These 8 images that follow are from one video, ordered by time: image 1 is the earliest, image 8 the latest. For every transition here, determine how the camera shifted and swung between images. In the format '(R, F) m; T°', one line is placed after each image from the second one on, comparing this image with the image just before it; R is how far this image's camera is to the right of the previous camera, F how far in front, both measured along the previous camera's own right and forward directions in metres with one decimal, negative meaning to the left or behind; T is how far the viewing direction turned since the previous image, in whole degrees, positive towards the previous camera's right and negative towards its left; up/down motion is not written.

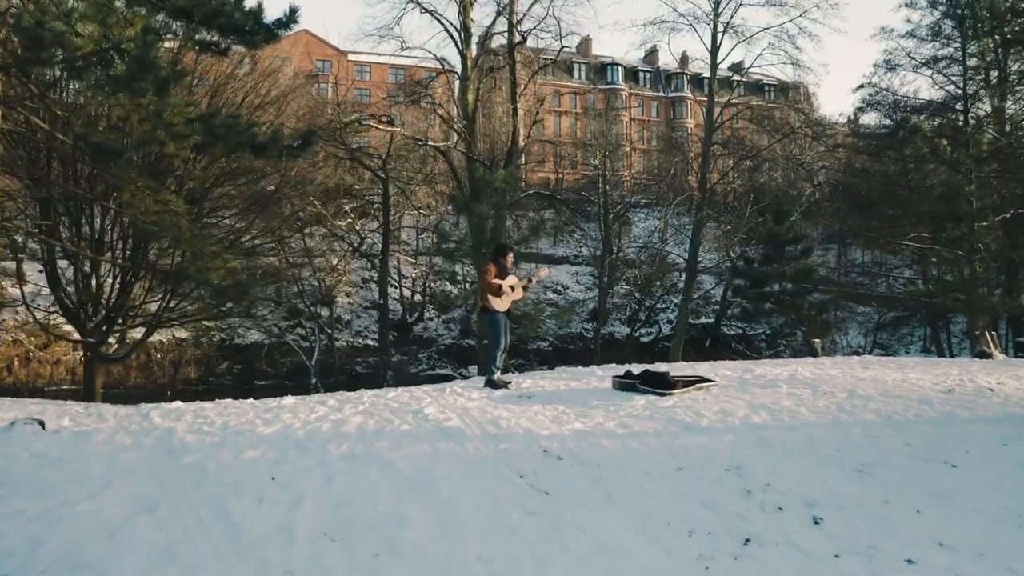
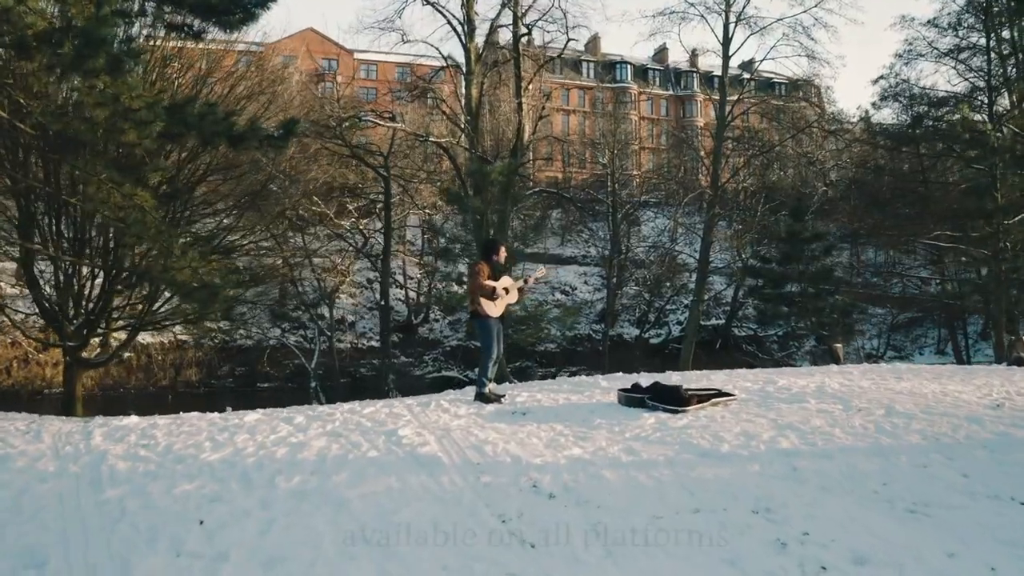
(+0.1, +0.6) m; -1°
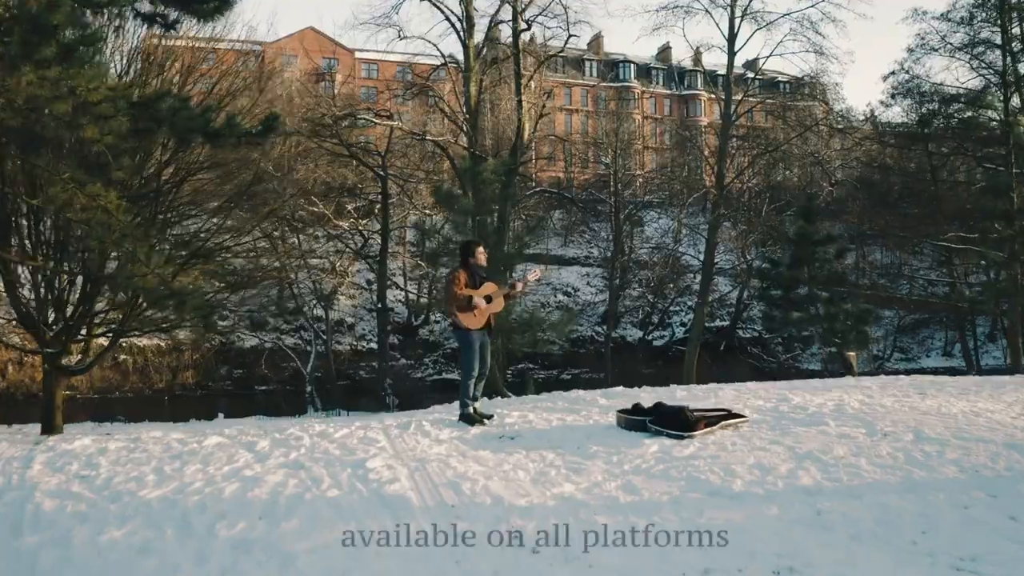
(+0.1, +0.5) m; 0°
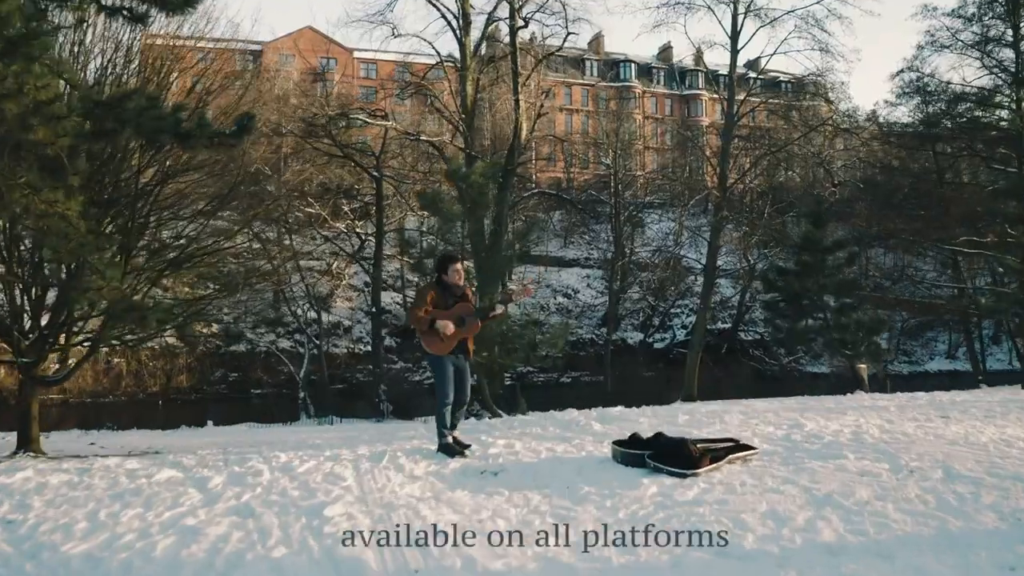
(+0.1, +0.4) m; 0°
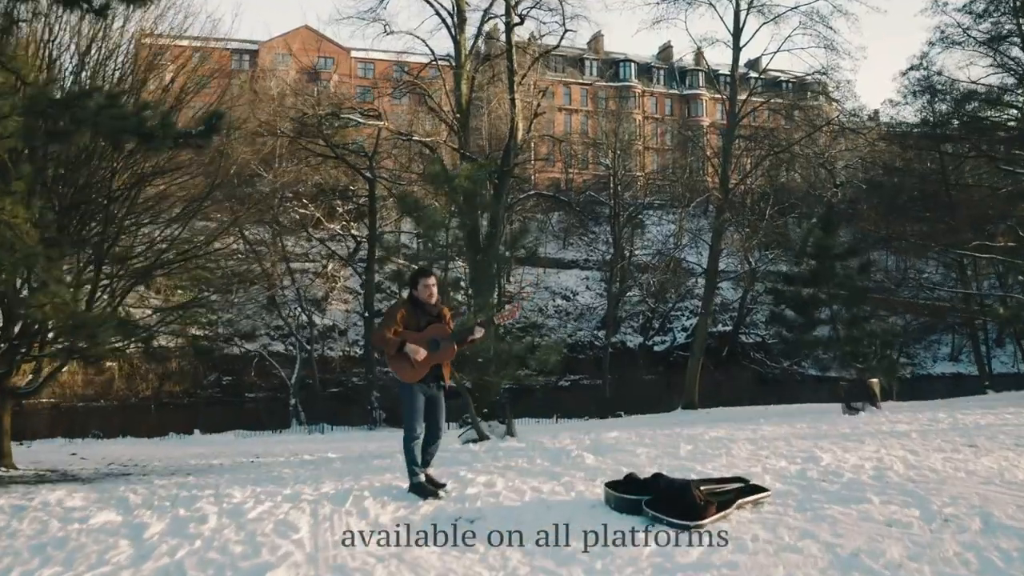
(+0.1, +0.5) m; 0°
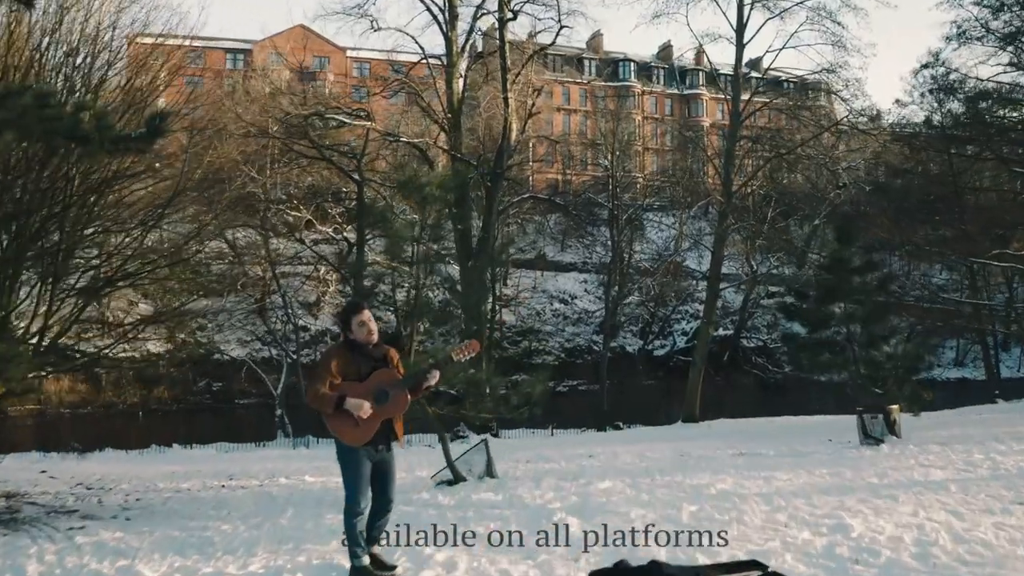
(+0.1, +0.7) m; 0°
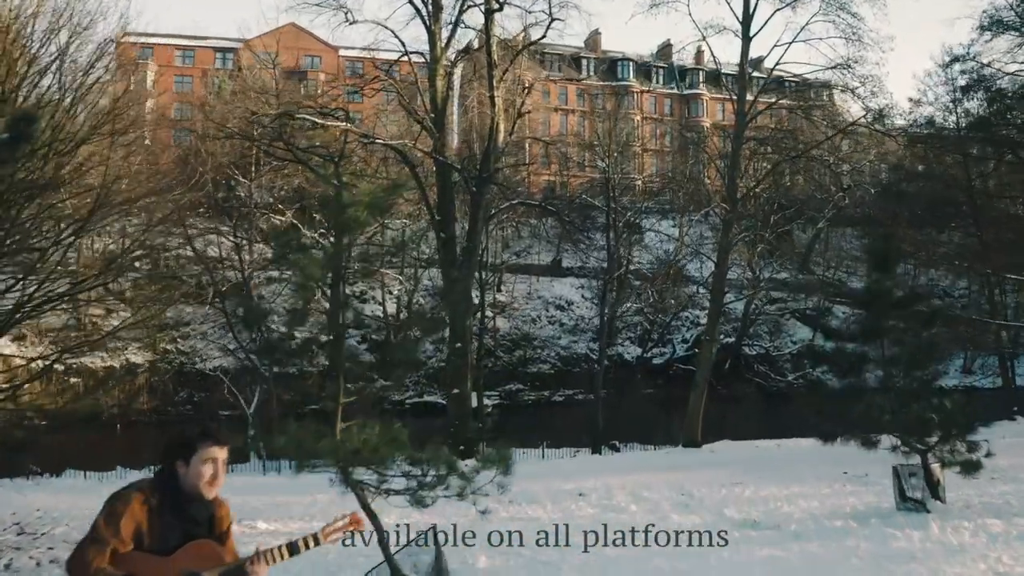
(+0.2, +1.1) m; 0°
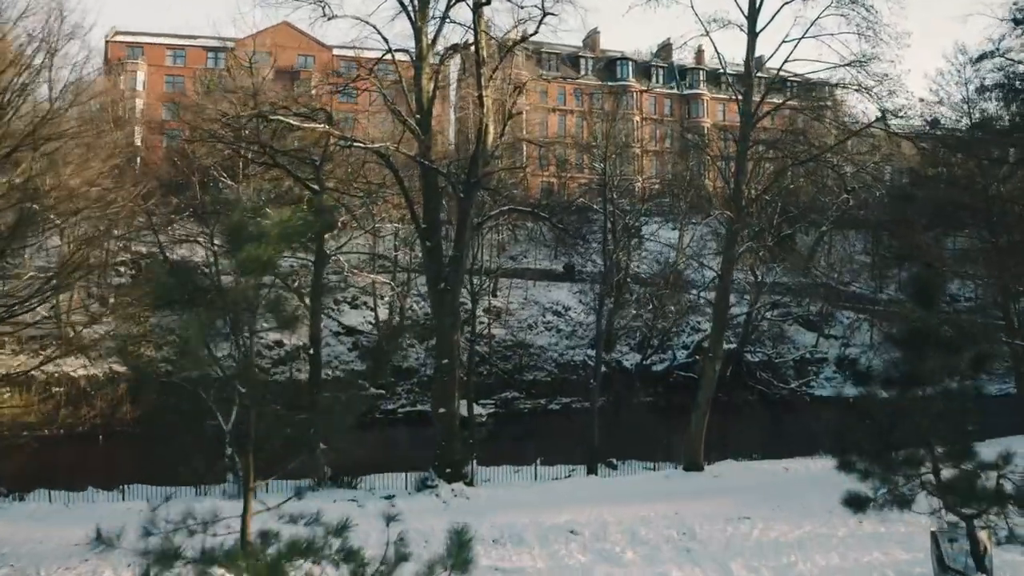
(+0.2, +0.9) m; 0°
